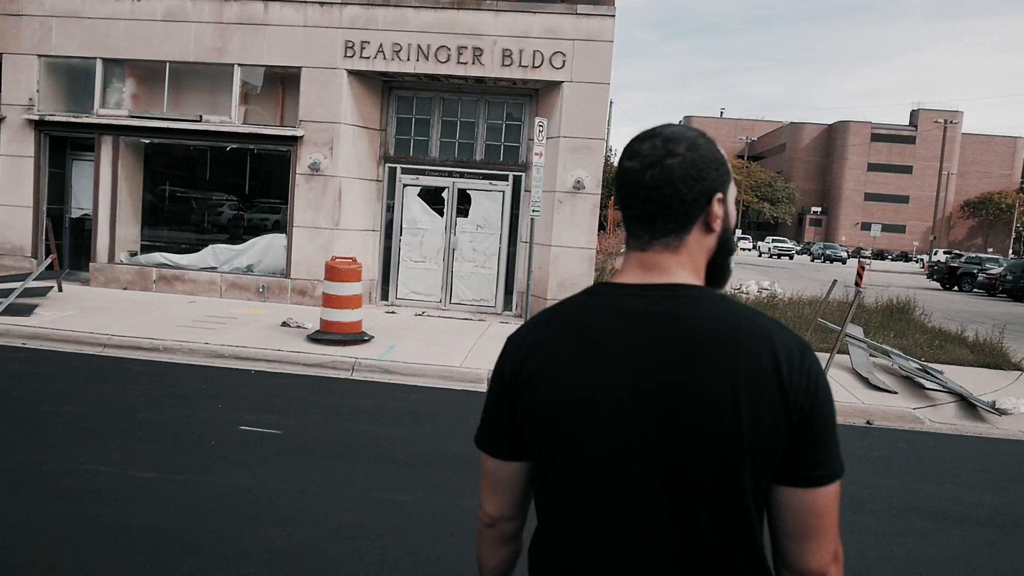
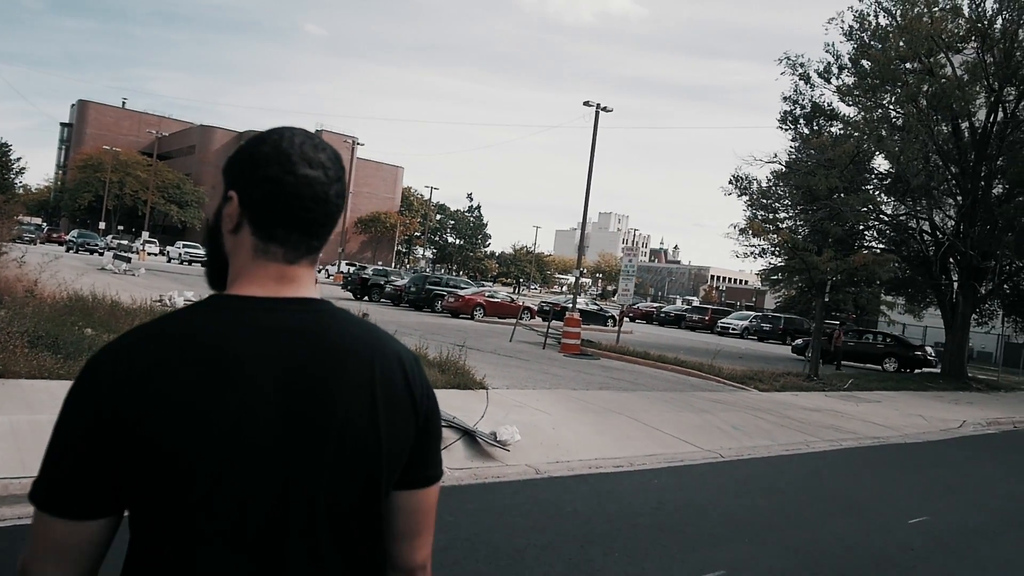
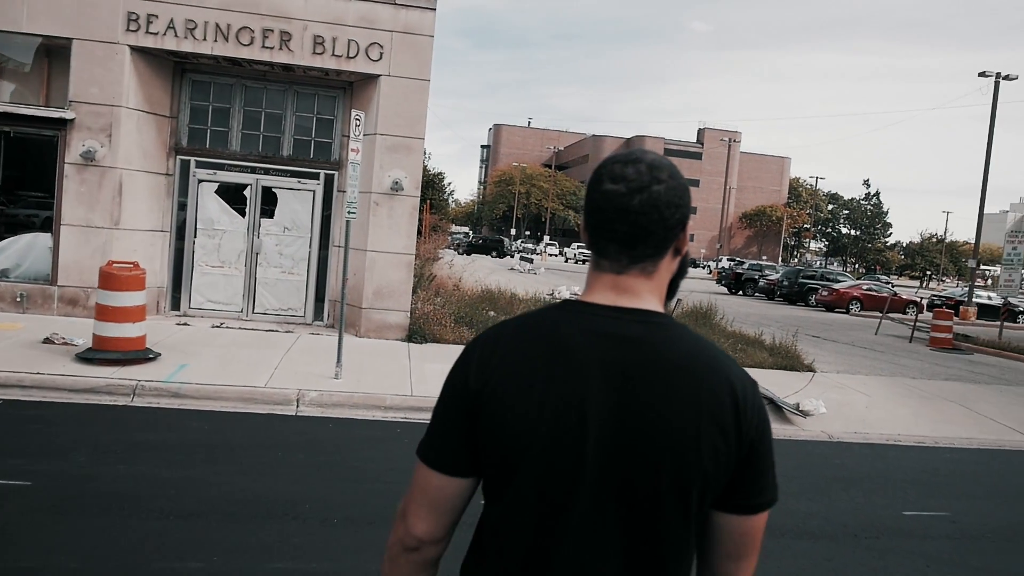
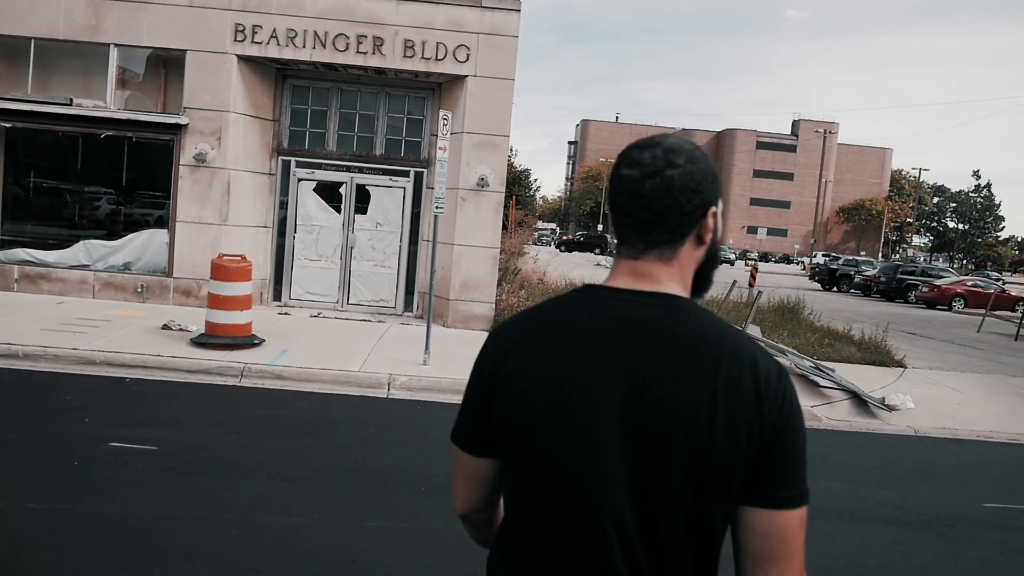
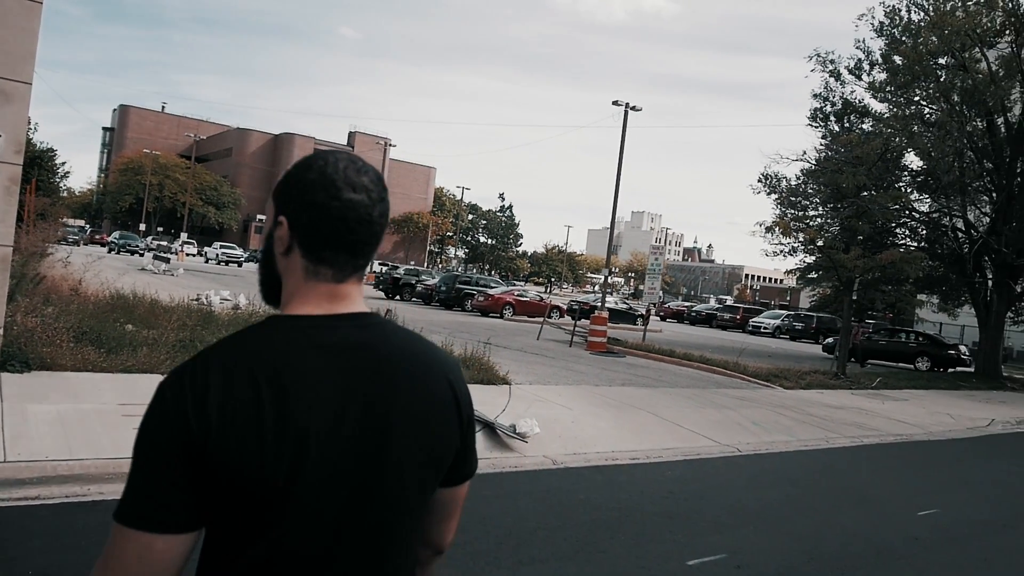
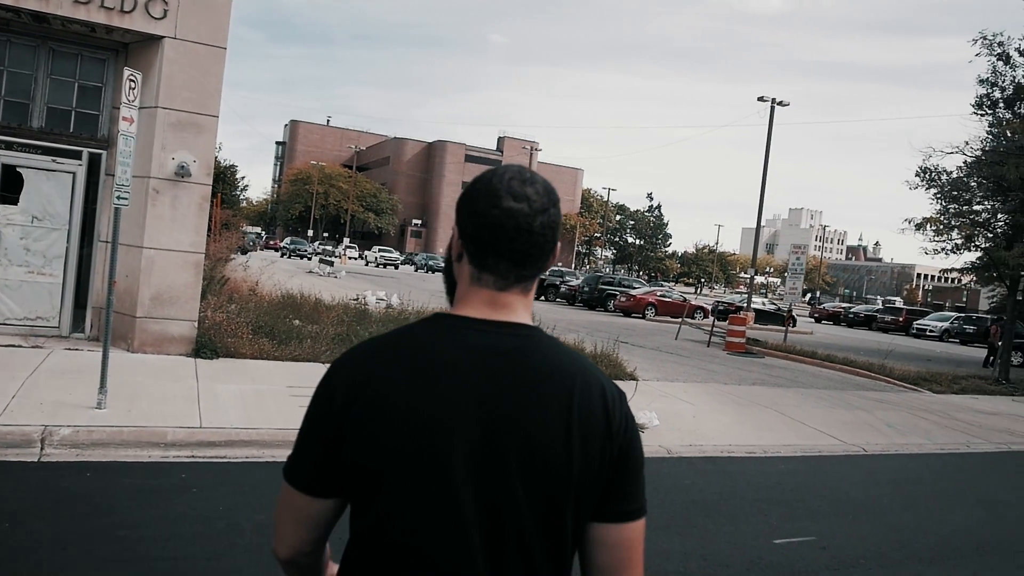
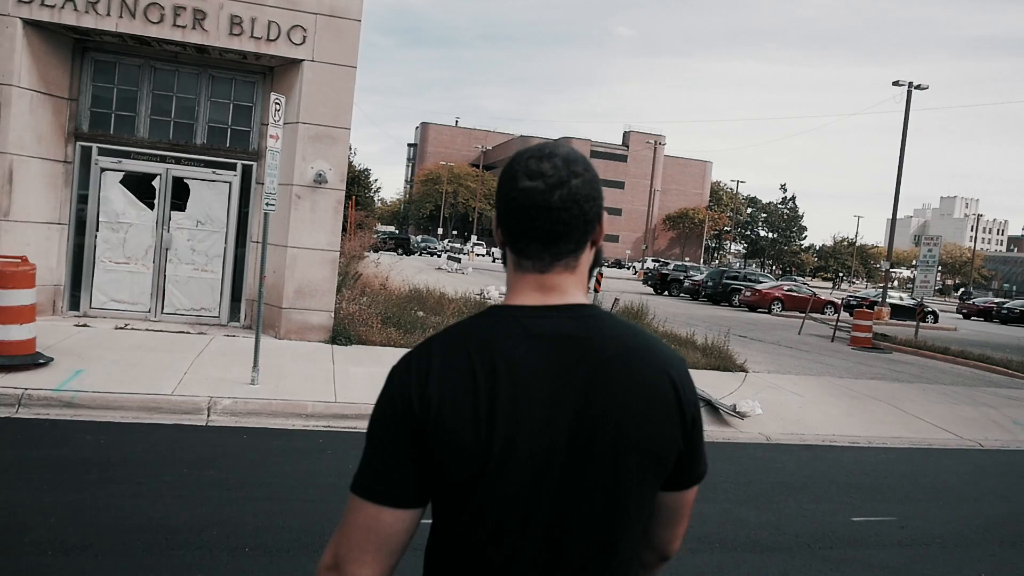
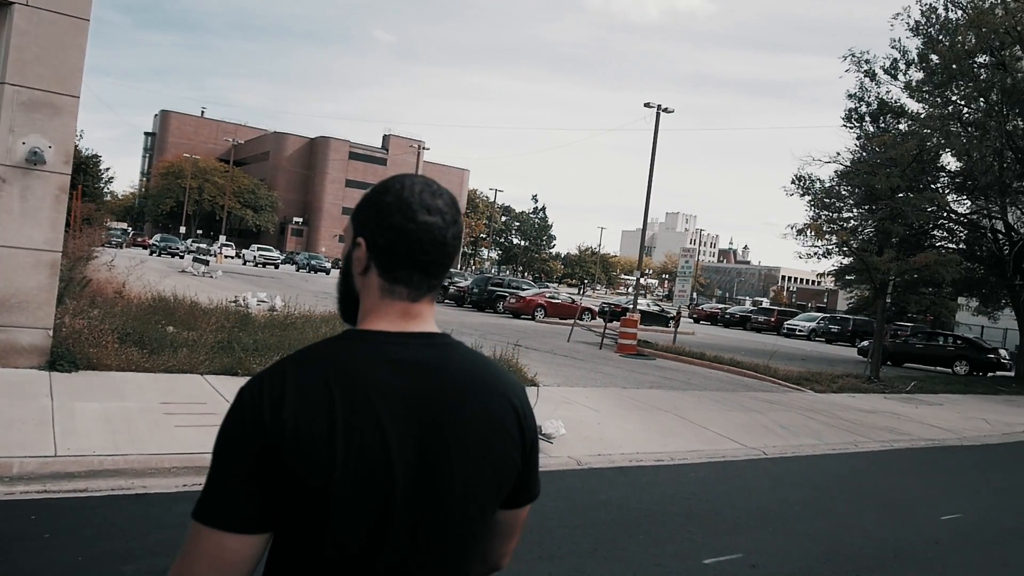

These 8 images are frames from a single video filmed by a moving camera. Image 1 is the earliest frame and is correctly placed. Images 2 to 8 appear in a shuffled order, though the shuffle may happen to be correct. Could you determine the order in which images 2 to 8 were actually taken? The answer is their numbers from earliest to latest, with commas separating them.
4, 3, 7, 6, 8, 5, 2
